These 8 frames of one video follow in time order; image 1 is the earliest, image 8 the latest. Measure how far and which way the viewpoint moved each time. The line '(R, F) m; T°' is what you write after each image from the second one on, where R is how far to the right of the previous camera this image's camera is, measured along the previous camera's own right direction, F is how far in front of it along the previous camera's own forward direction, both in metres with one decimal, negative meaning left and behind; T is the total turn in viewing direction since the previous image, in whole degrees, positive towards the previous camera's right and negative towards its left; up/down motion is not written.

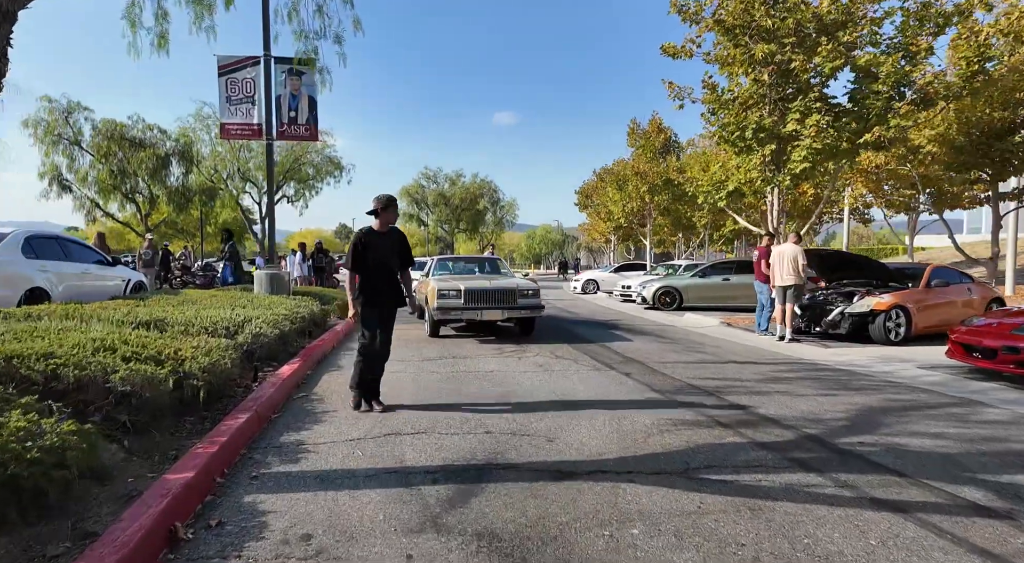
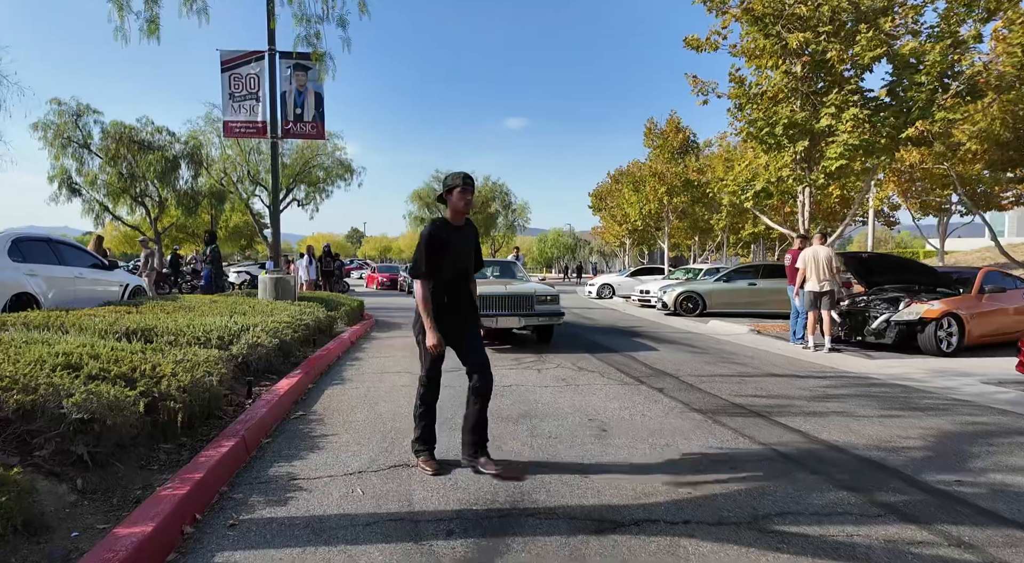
(-0.1, +0.6) m; -1°
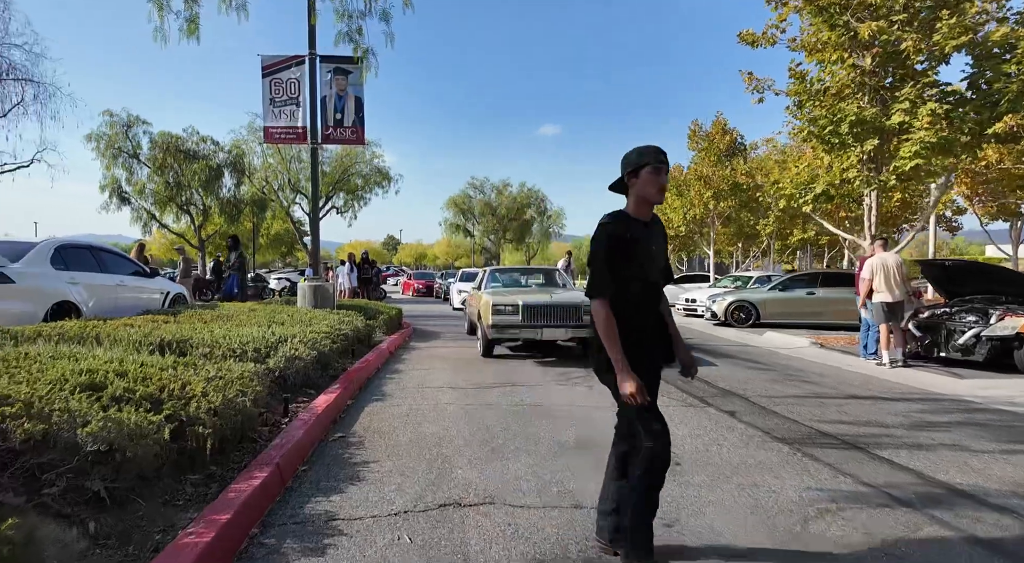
(-0.2, +0.5) m; -3°
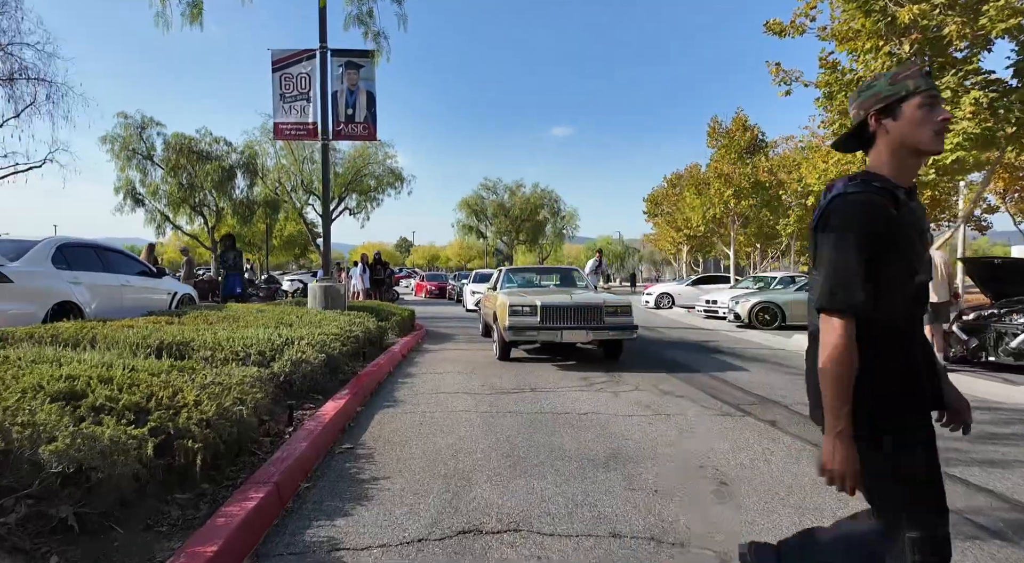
(-0.1, +0.4) m; -1°
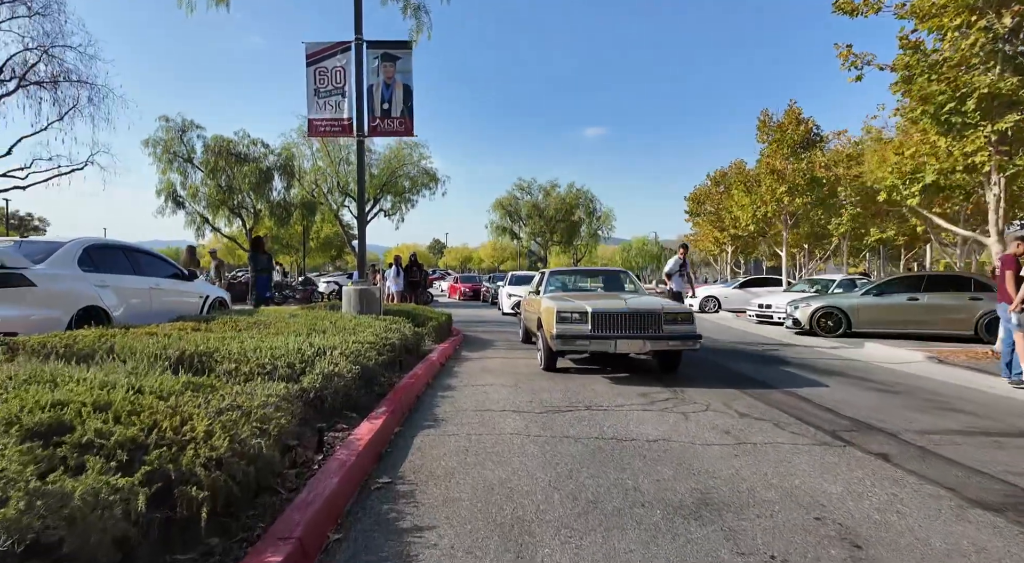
(-0.2, +0.7) m; -3°
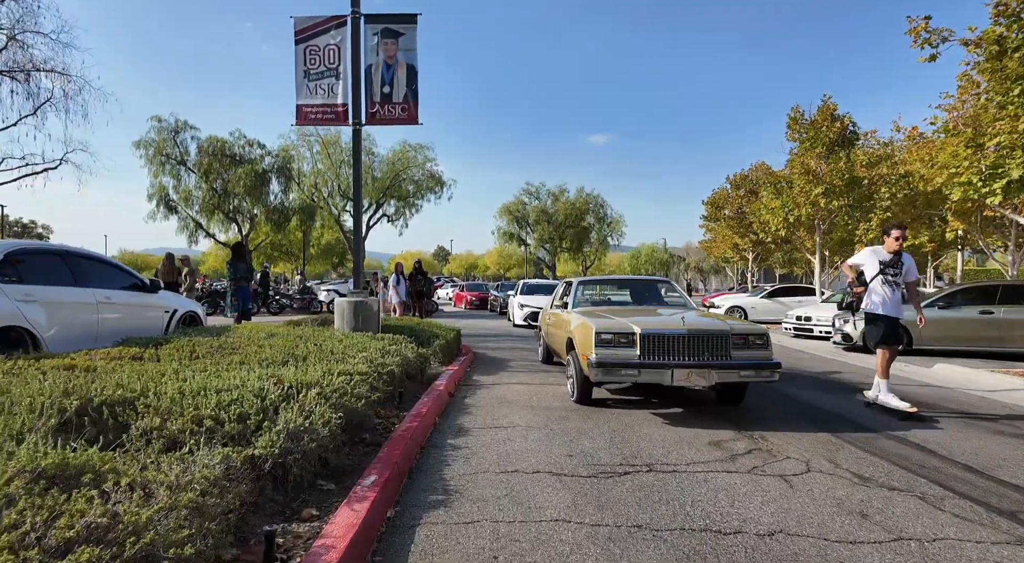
(-0.2, +1.6) m; 0°
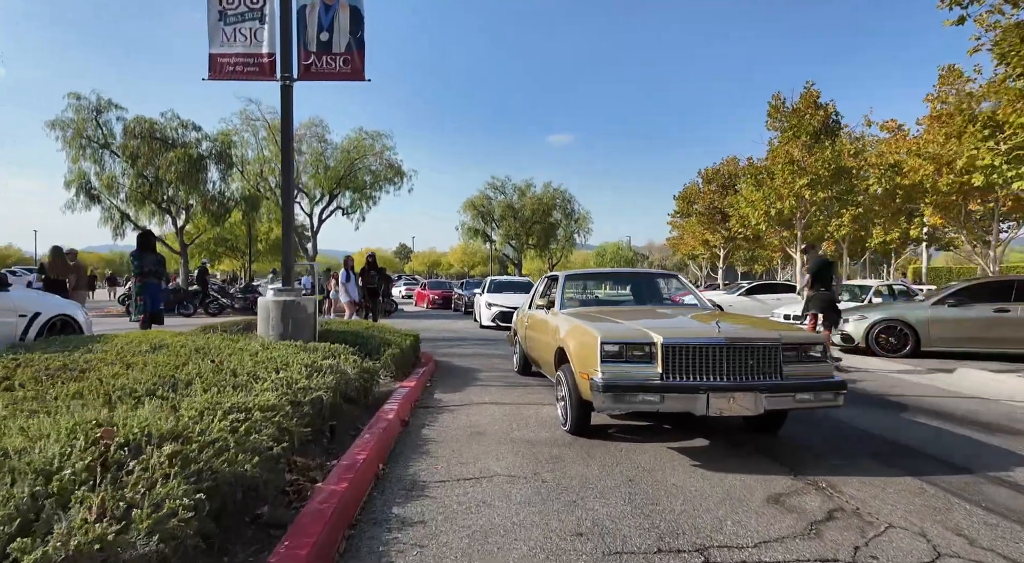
(-0.1, +1.8) m; +3°
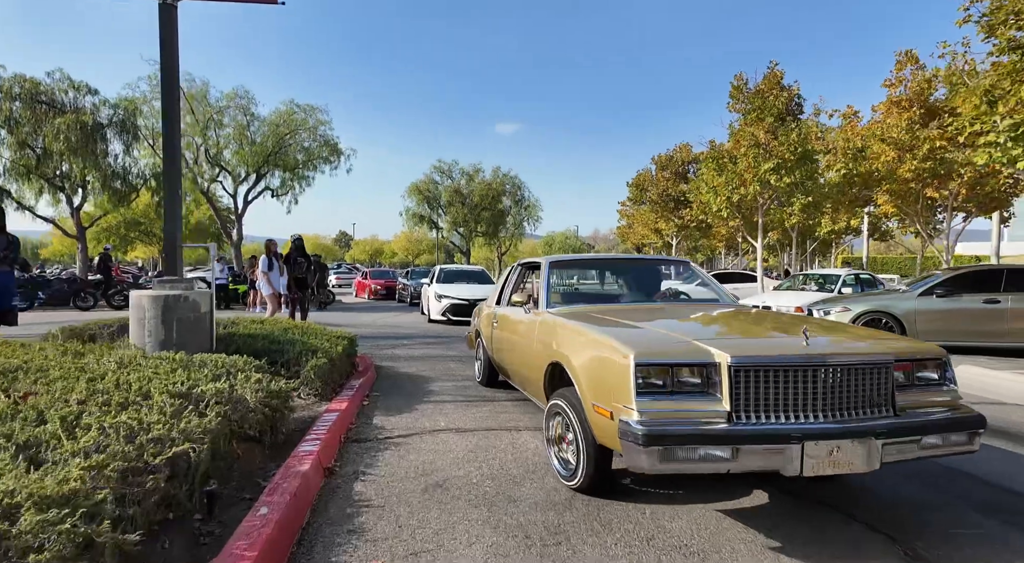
(-0.2, +1.7) m; +5°
